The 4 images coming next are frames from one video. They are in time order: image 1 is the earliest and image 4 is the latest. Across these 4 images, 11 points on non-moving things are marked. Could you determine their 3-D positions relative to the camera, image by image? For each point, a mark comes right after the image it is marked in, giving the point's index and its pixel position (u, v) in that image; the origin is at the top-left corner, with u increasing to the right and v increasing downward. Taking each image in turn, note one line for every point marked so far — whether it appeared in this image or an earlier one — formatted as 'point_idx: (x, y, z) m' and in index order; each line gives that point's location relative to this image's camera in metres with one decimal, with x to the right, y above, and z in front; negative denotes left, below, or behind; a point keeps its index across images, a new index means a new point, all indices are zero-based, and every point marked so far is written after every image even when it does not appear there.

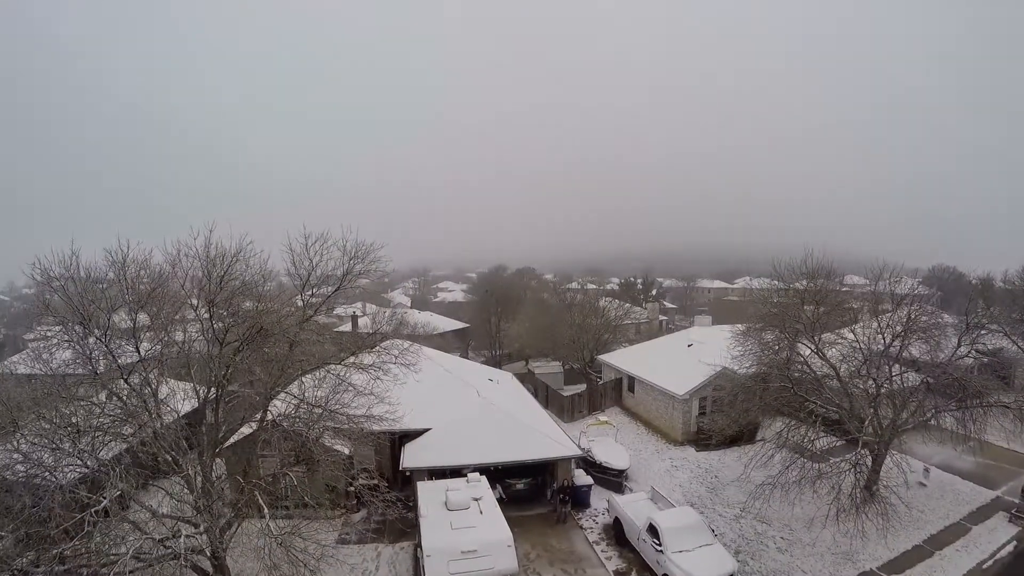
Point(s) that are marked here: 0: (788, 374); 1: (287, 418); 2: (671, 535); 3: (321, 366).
0: (+7.6, -2.1, +12.7) m
1: (-5.2, -2.8, +10.7) m
2: (+3.7, -5.8, +11.0) m
3: (-4.5, -1.7, +11.1) m
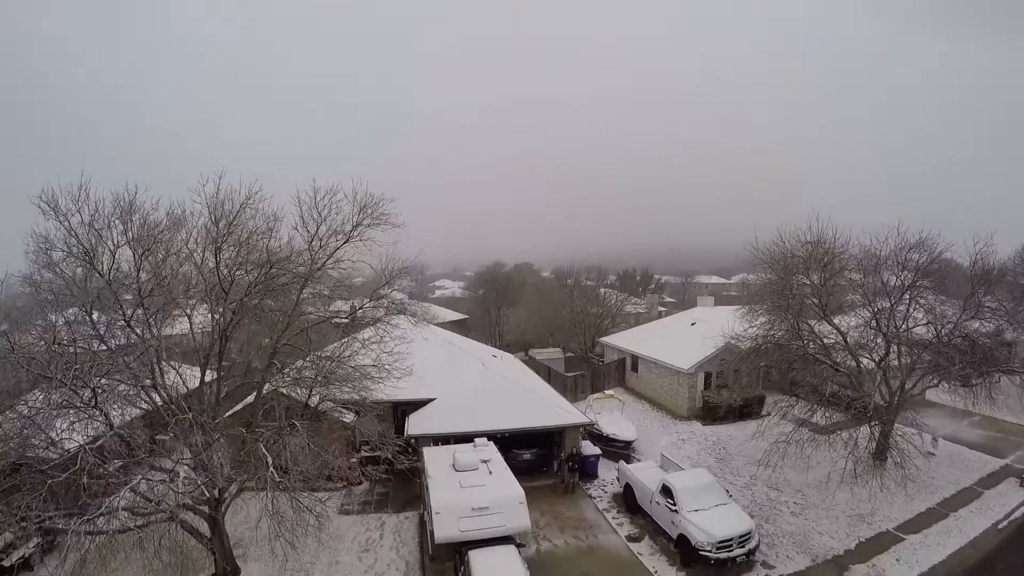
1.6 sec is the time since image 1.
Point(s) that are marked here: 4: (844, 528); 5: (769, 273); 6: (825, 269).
0: (+7.8, -1.2, +12.8) m
1: (-5.0, -1.7, +10.5) m
2: (+4.0, -4.8, +10.8) m
3: (-4.3, -0.6, +11.0) m
4: (+7.9, -5.7, +11.3) m
5: (+7.7, +0.6, +14.3) m
6: (+8.6, +0.7, +12.9) m
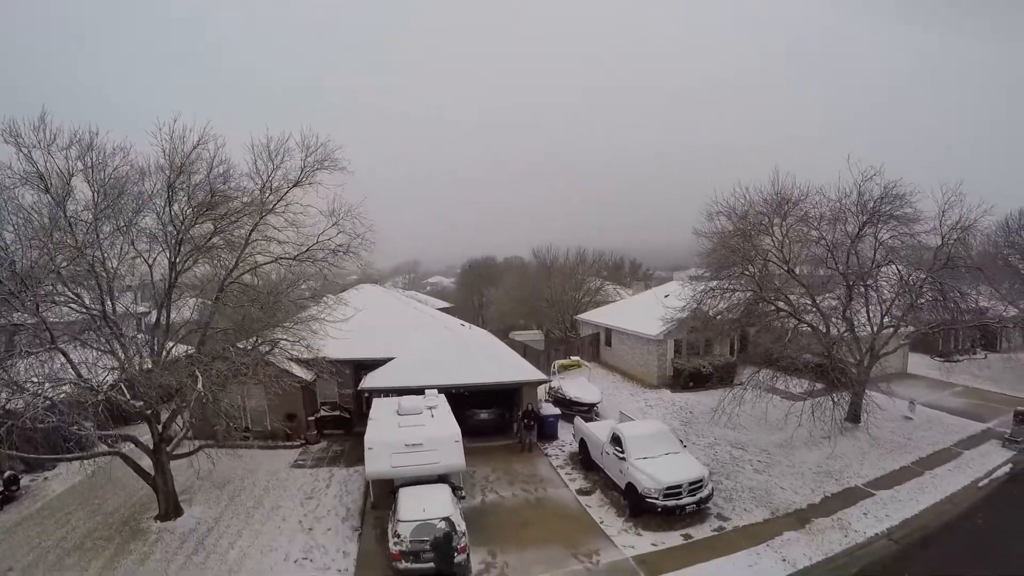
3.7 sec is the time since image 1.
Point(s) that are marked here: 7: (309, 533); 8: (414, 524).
0: (+6.6, +0.1, +12.3) m
1: (-6.3, -0.4, +10.7) m
2: (+2.7, -3.4, +10.4) m
3: (-5.5, +0.7, +11.2) m
4: (+6.7, -4.4, +10.6) m
5: (+6.6, +1.7, +14.0) m
6: (+7.4, +1.9, +12.5) m
7: (-4.2, -5.1, +9.8) m
8: (-1.7, -4.1, +8.2) m
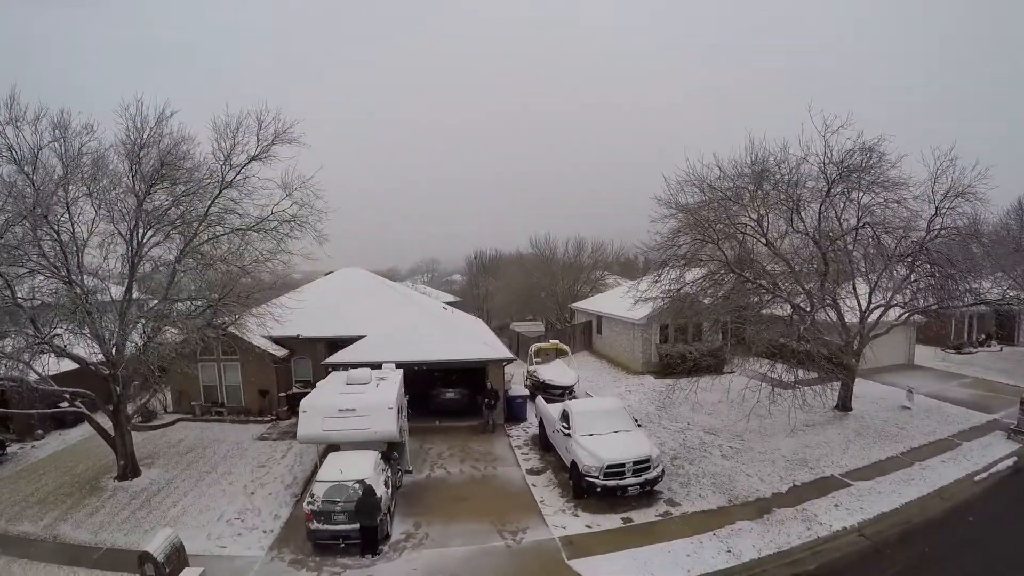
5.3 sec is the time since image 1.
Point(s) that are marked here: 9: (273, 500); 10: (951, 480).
0: (+5.6, +0.7, +11.5) m
1: (-7.4, +0.3, +11.0) m
2: (+1.5, -2.8, +9.8) m
3: (-6.6, +1.3, +11.5) m
4: (+5.5, -3.8, +9.6) m
5: (+5.8, +2.2, +13.2) m
6: (+6.4, +2.5, +11.6) m
7: (-5.5, -4.4, +9.8) m
8: (-3.1, -3.4, +8.1) m
9: (-4.9, -4.4, +9.7) m
10: (+8.3, -3.6, +8.8) m
